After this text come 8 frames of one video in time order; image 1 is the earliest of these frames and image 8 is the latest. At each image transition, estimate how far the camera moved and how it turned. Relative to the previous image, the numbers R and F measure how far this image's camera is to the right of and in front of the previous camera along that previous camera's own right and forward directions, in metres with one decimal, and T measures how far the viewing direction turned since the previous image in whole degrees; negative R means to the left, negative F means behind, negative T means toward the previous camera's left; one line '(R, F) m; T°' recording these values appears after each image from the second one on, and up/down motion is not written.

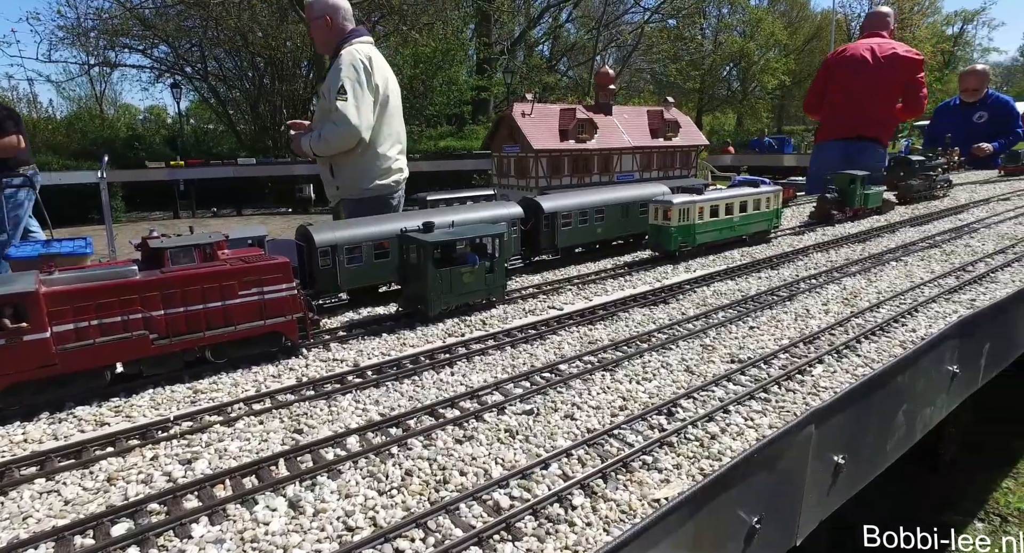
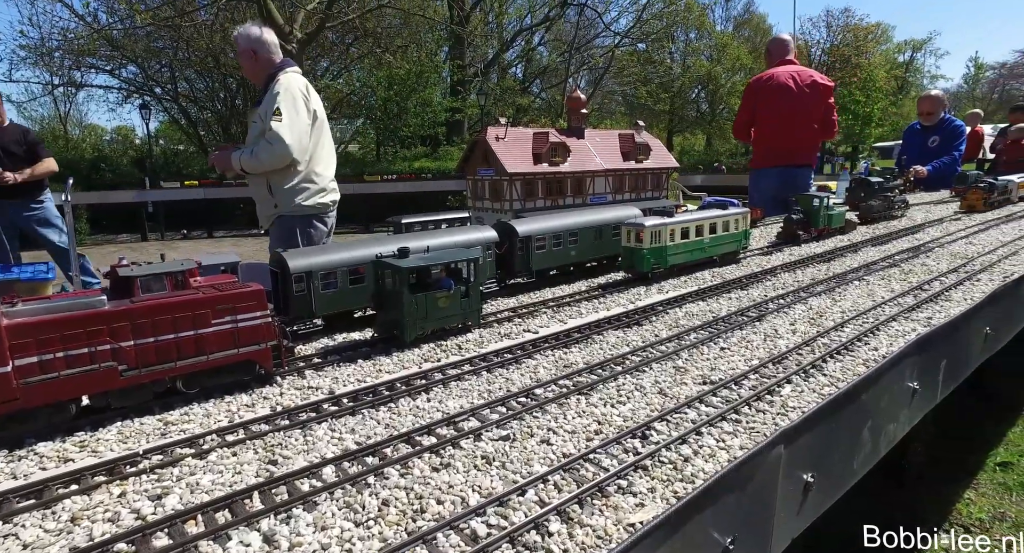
(0.0, -0.1) m; +2°
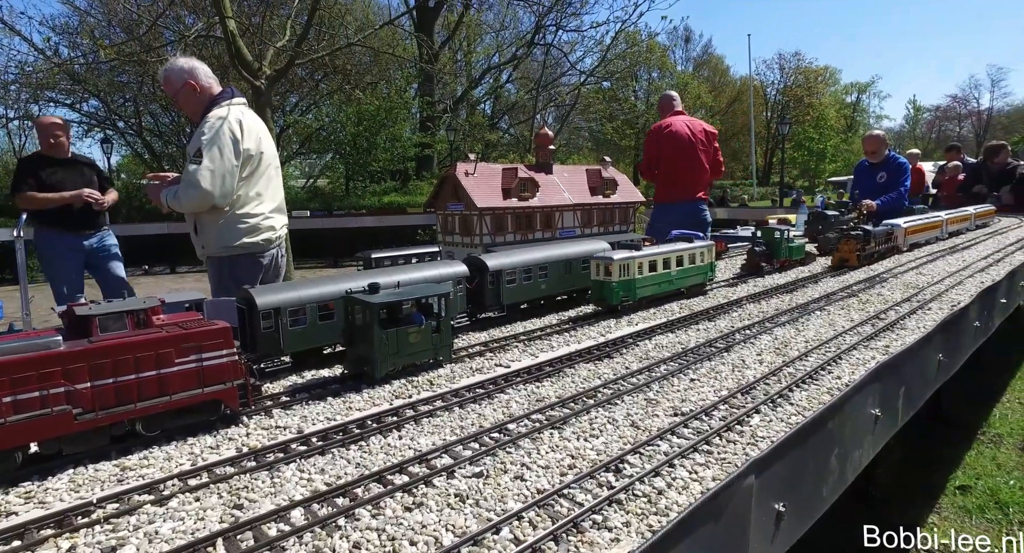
(0.0, 0.0) m; +3°
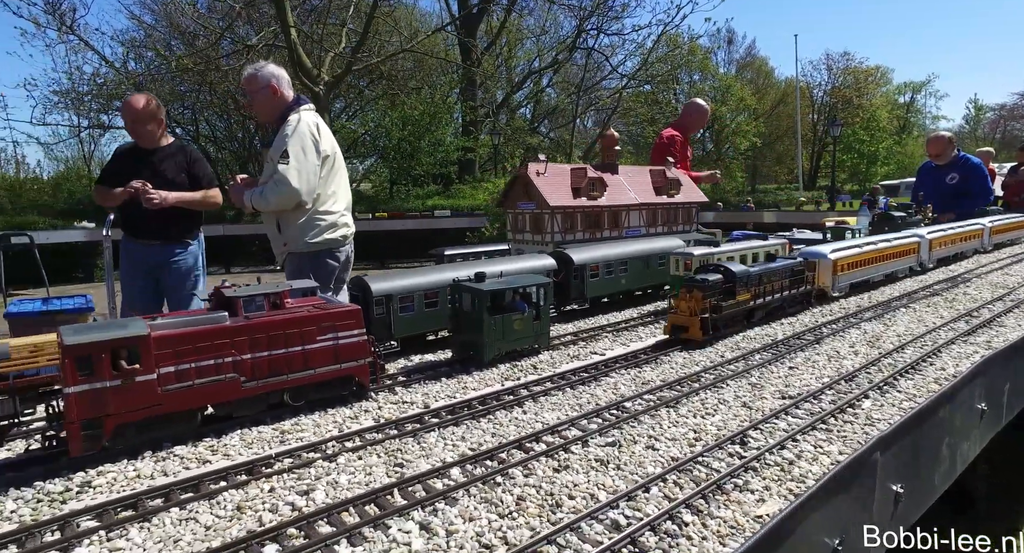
(-0.9, -0.5) m; -4°
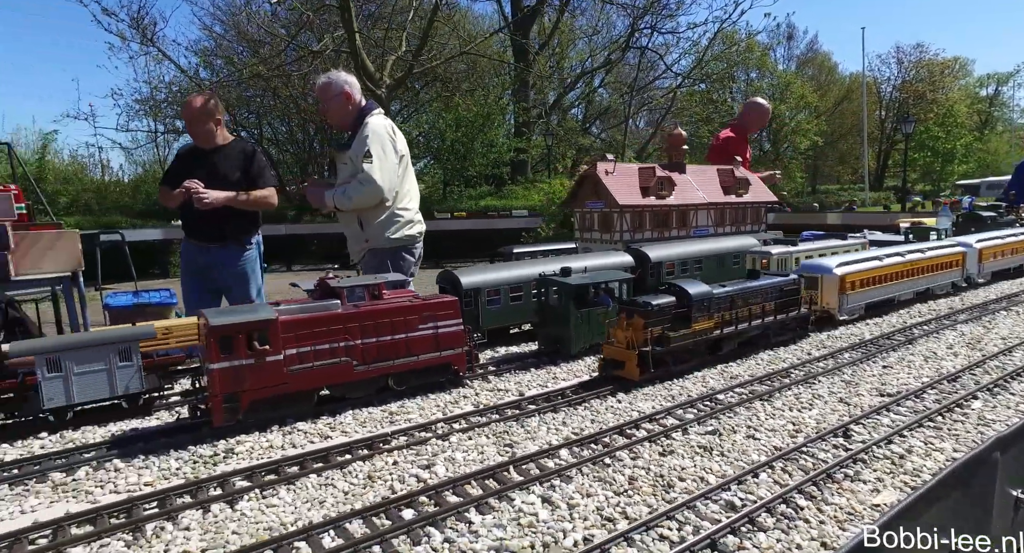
(-0.5, -0.3) m; -5°
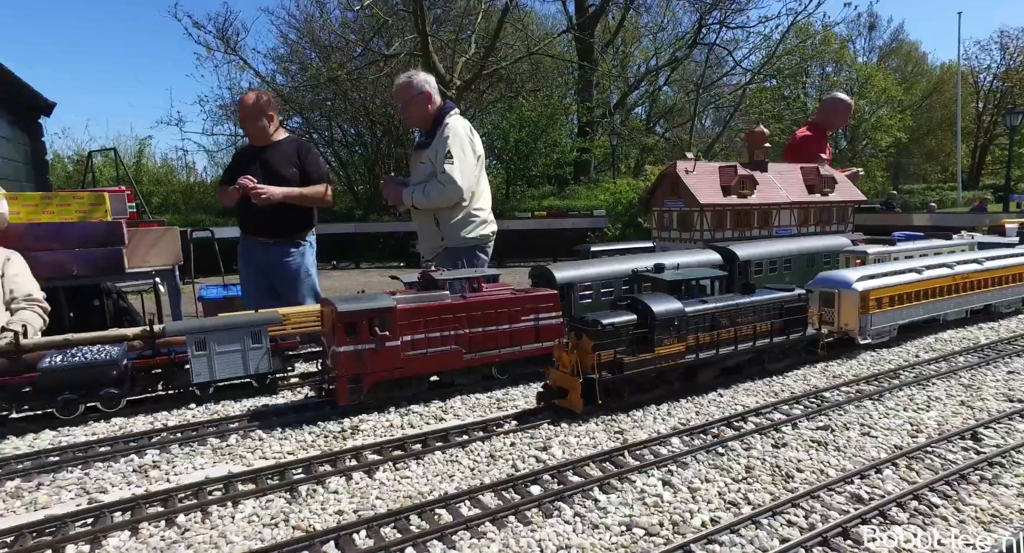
(-0.5, -0.3) m; -5°
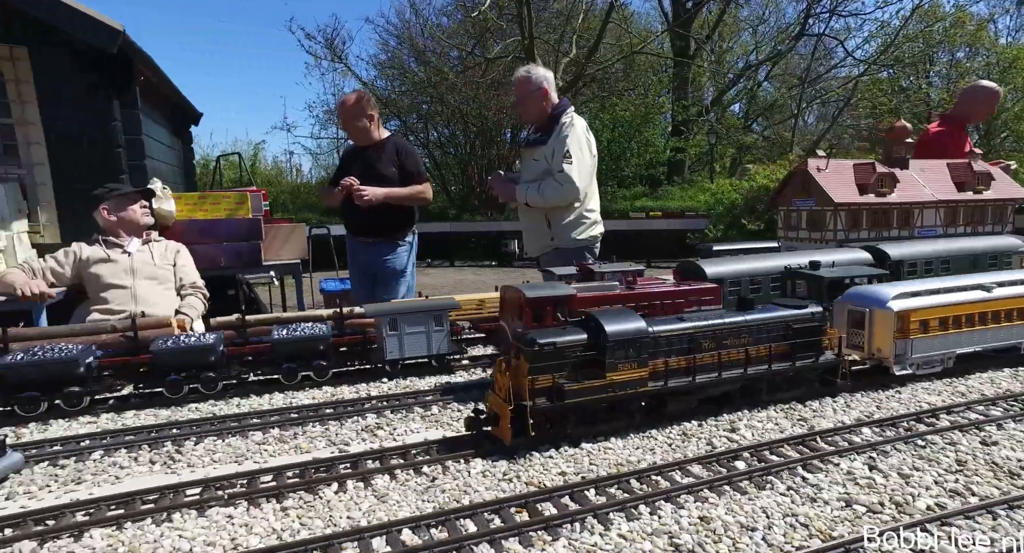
(-1.0, -0.5) m; -8°
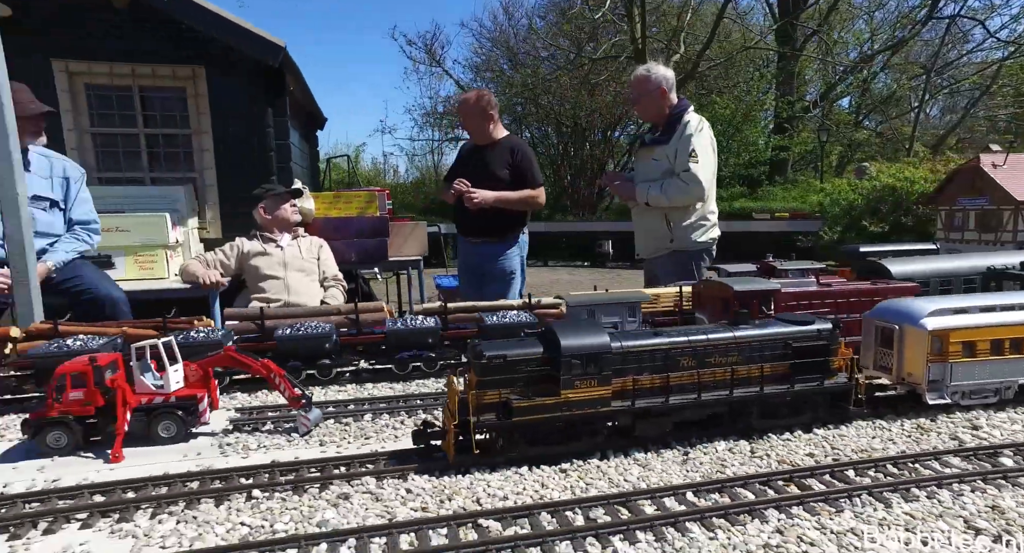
(-1.4, -0.6) m; -8°
